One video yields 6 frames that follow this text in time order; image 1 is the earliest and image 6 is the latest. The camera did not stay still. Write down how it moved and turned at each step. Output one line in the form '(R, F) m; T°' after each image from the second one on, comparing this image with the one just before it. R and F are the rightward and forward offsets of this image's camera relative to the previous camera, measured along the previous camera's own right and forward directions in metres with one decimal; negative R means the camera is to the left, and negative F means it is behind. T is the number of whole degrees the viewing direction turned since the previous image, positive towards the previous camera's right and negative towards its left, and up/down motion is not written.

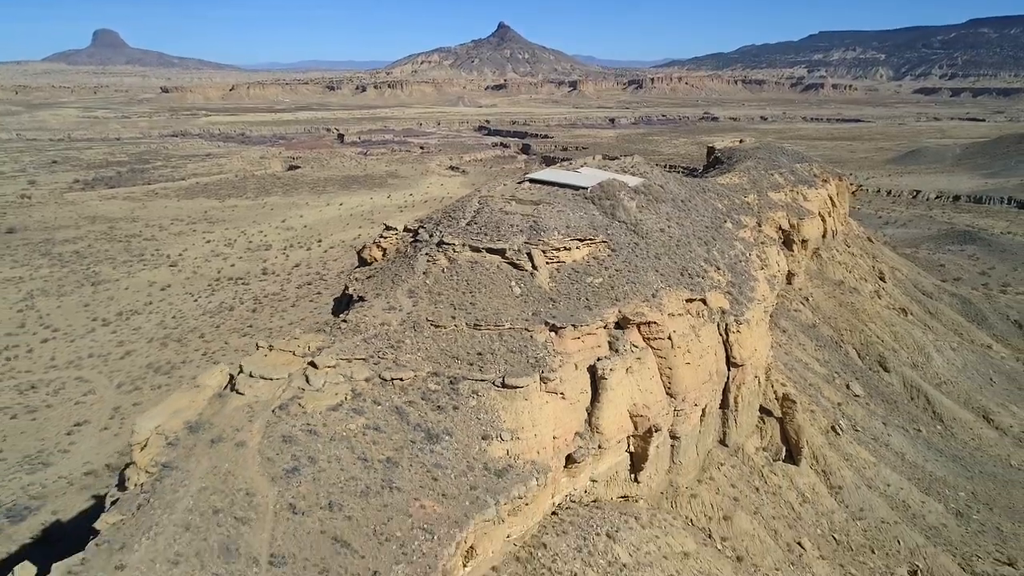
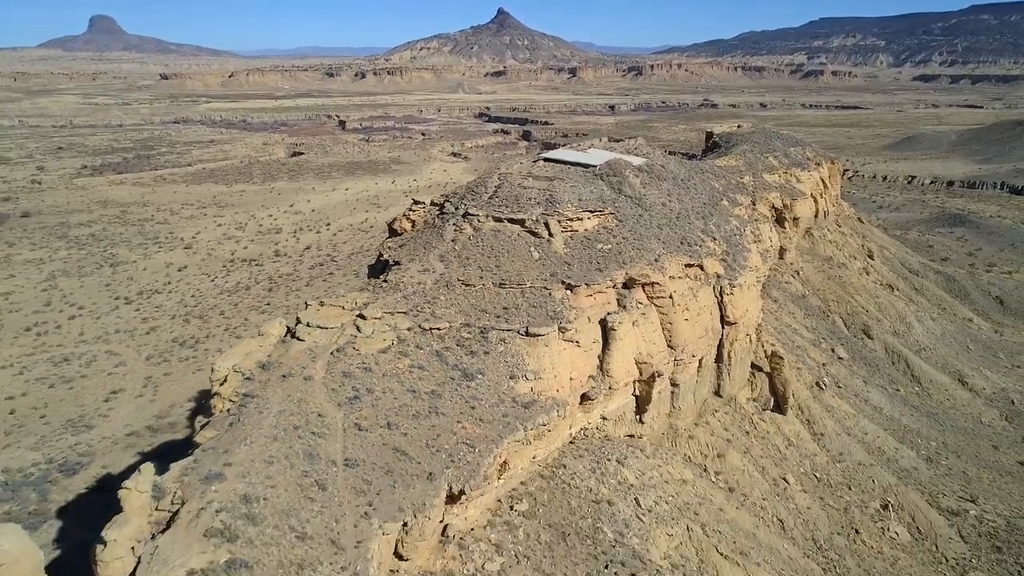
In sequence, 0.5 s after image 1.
(-0.3, -1.3) m; 0°
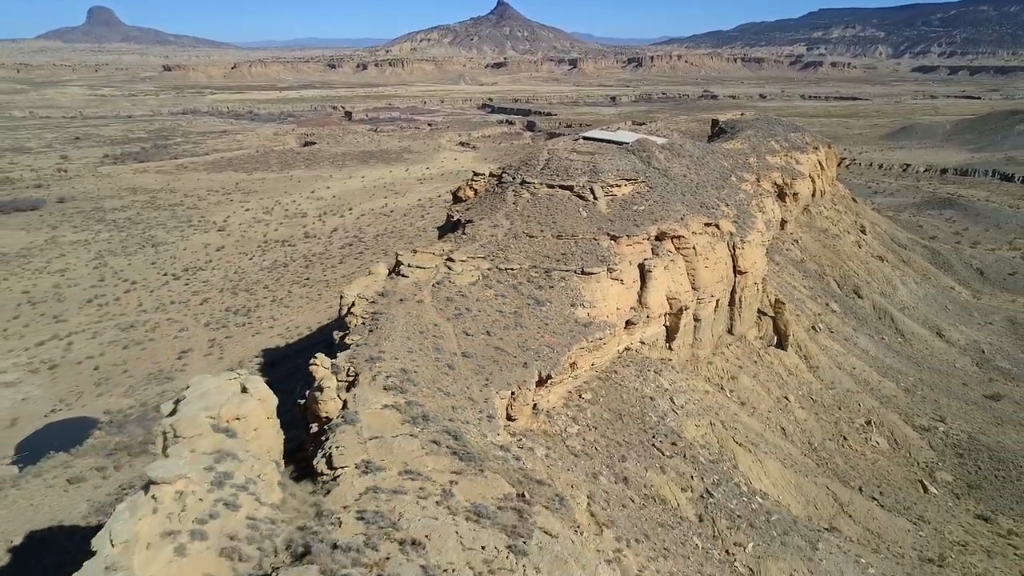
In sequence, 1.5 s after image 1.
(-1.1, -2.6) m; 0°
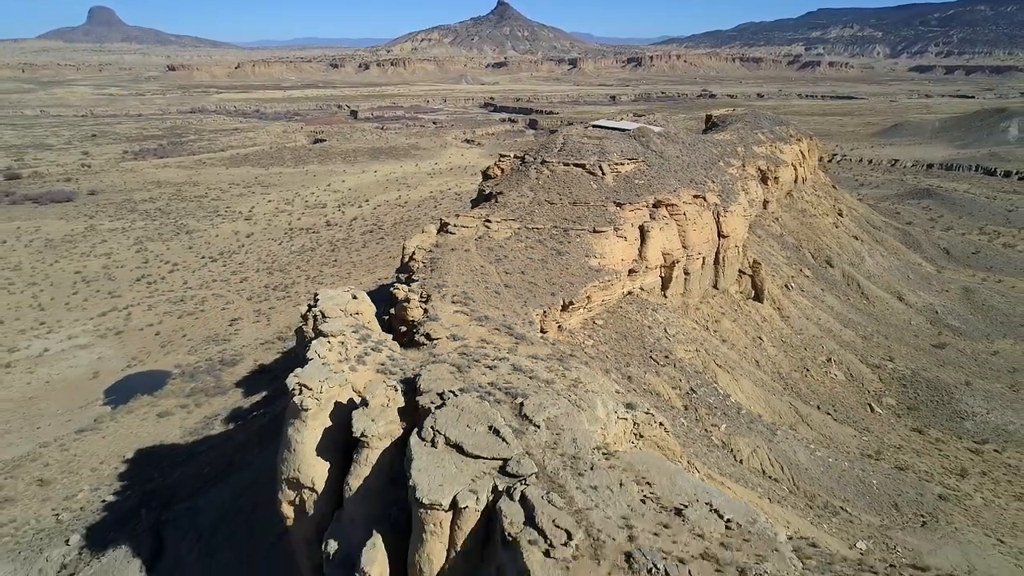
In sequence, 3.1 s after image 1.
(-0.6, -3.1) m; 0°
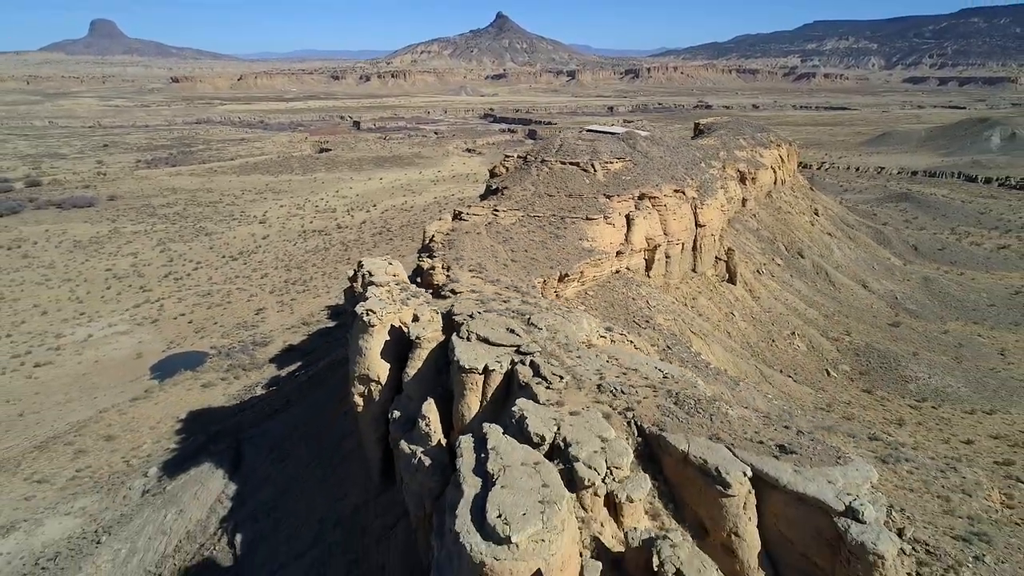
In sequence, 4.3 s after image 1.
(-0.1, -2.6) m; 0°
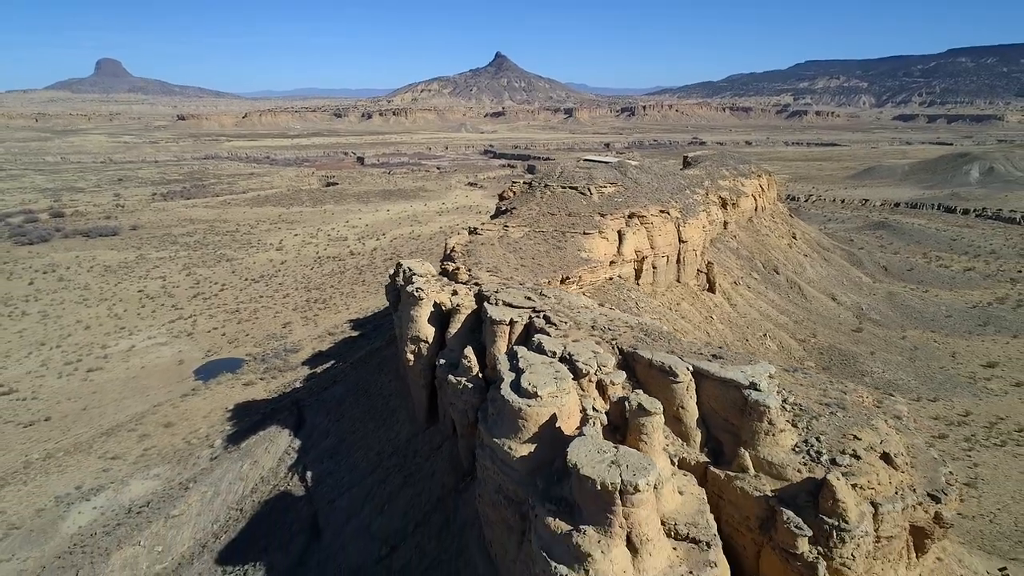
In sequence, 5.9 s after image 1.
(-0.3, -3.0) m; 0°
